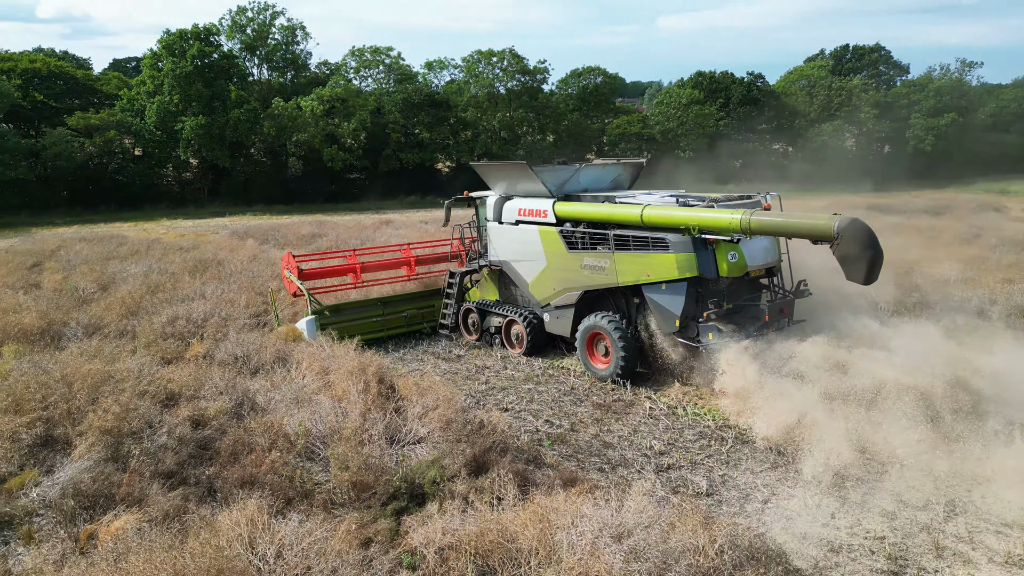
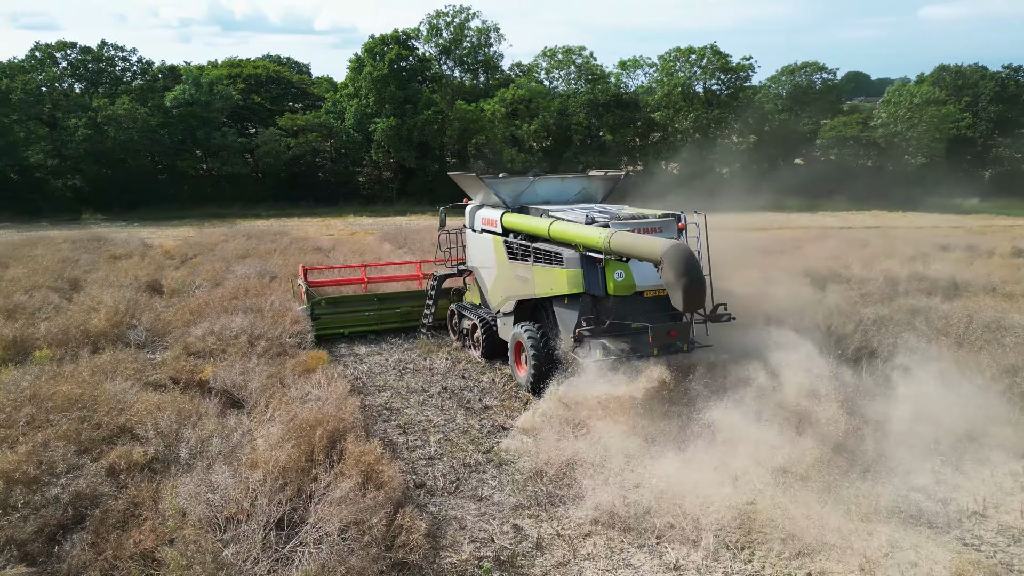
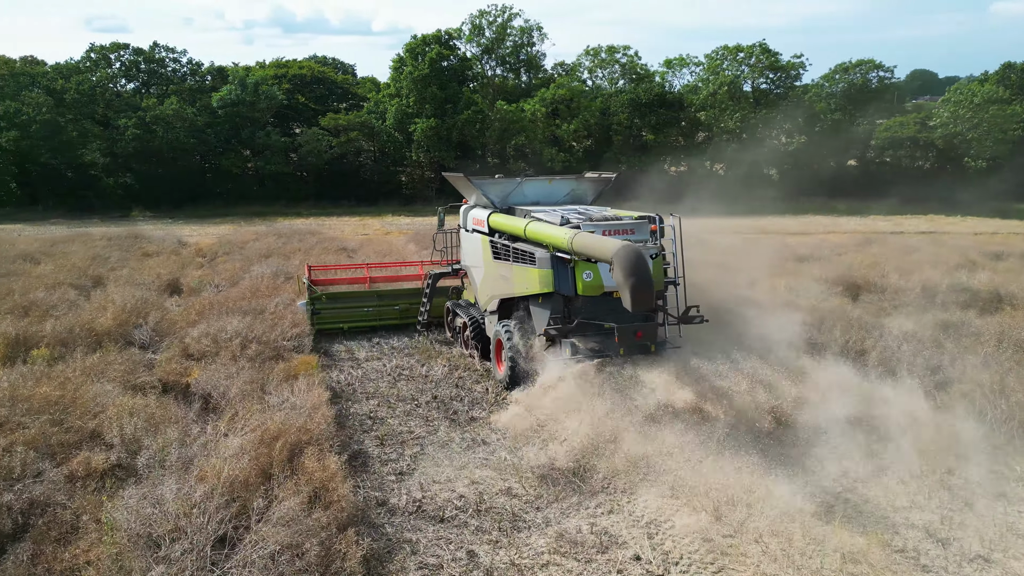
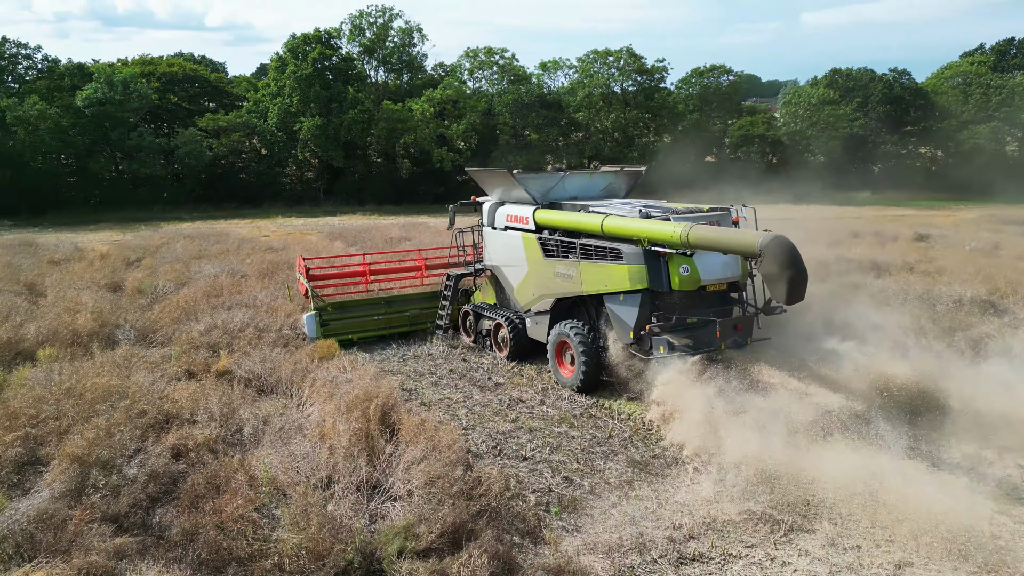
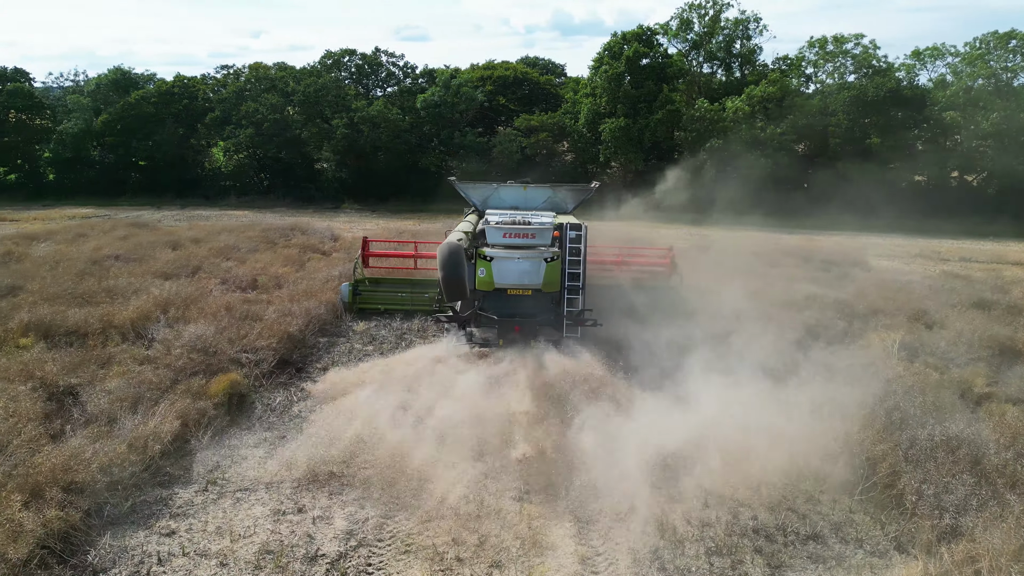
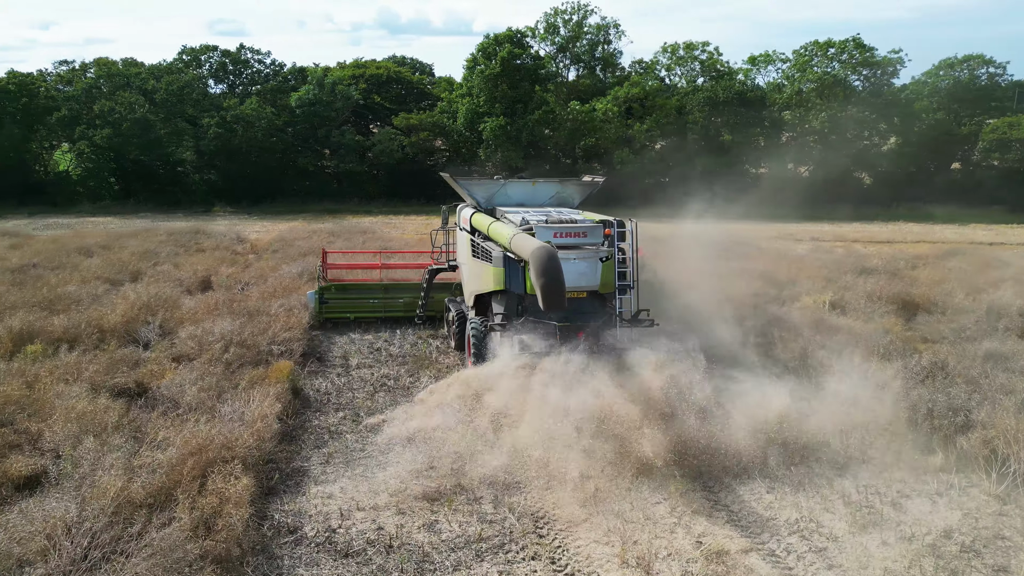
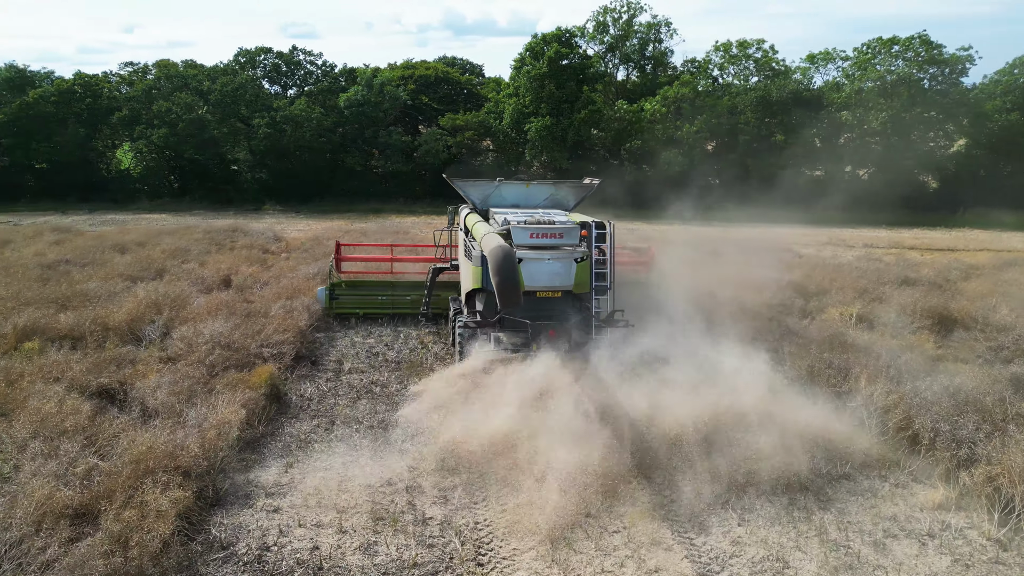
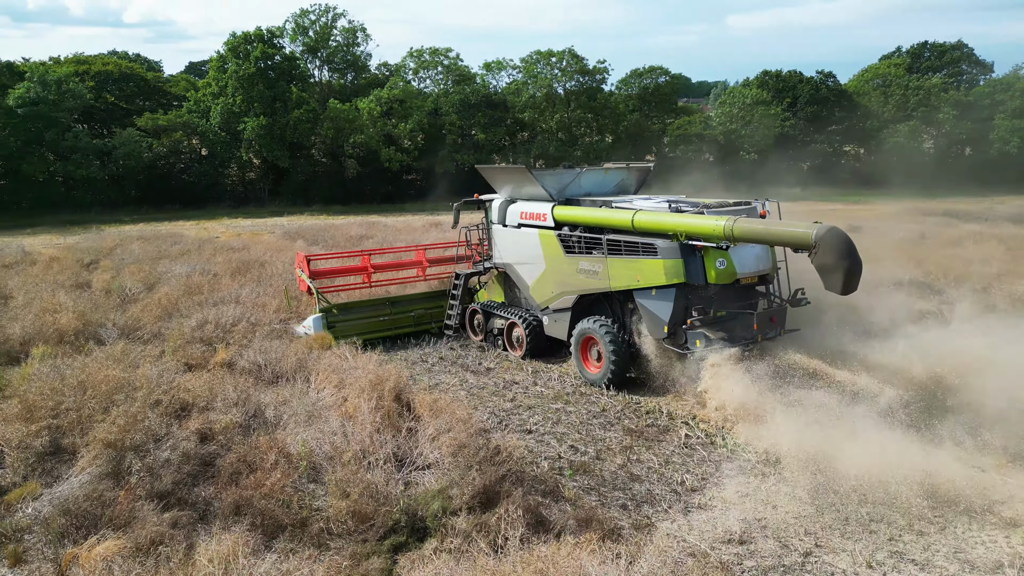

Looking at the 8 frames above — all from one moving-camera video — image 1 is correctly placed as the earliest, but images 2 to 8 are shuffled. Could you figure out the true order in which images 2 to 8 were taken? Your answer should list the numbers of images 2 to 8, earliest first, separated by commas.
8, 4, 2, 3, 6, 7, 5
